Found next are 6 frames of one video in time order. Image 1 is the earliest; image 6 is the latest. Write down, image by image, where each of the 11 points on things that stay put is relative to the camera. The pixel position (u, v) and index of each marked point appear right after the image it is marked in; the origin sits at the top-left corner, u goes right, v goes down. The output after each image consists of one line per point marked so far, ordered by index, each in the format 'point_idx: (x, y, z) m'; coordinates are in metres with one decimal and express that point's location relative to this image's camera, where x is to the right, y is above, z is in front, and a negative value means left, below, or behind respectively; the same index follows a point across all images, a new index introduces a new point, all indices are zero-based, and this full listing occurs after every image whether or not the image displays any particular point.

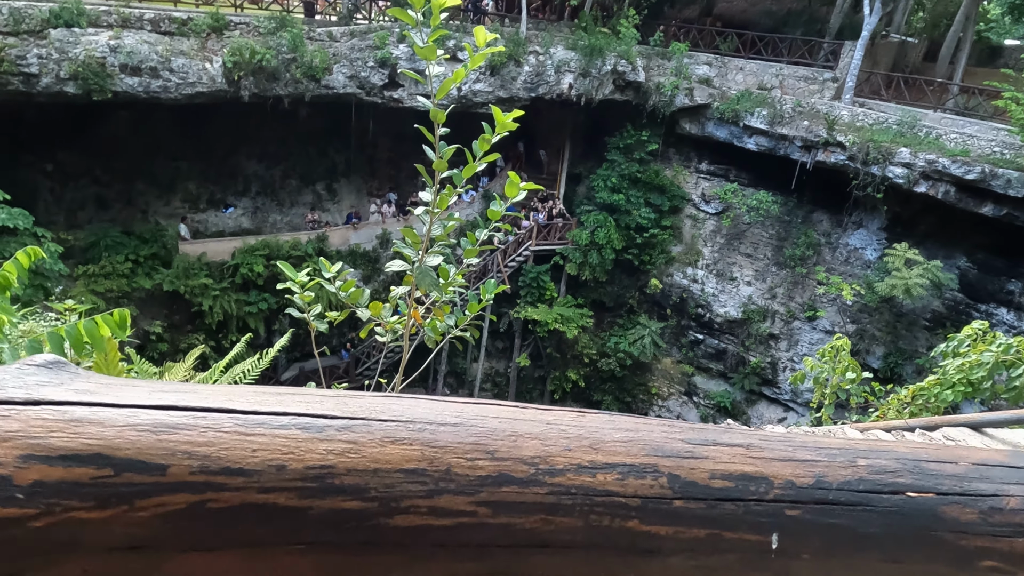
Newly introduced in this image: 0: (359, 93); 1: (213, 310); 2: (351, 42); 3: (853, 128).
0: (-2.5, +3.1, +9.4) m
1: (-4.4, -0.3, +8.7) m
2: (-2.5, +3.9, +9.1) m
3: (+5.3, +2.5, +9.1) m
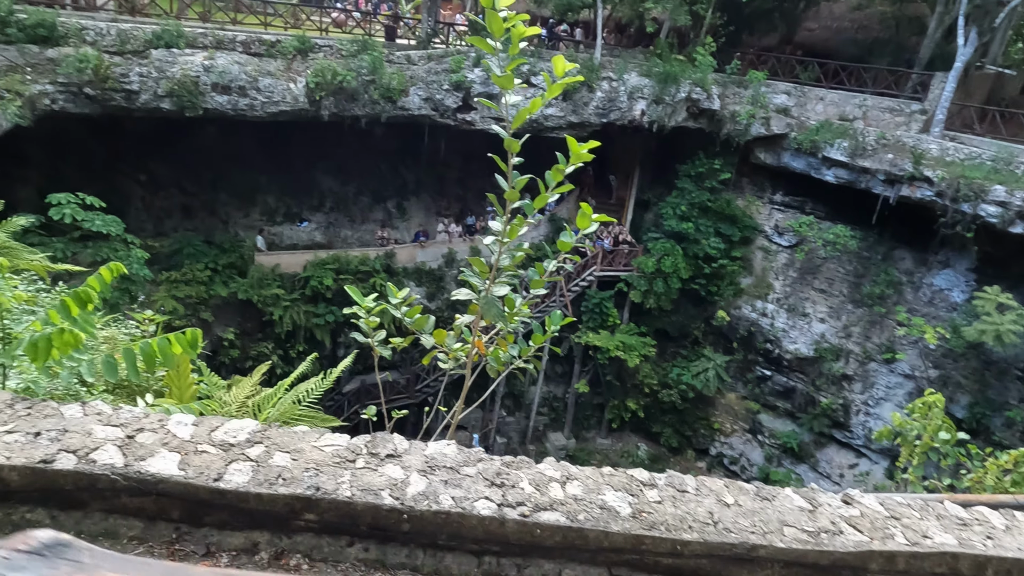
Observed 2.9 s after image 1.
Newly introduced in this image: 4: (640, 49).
0: (-1.3, +2.9, +9.7) m
1: (-3.5, -0.5, +9.1) m
2: (-1.4, +3.6, +9.4) m
3: (+6.4, +1.9, +8.6) m
4: (+2.5, +4.6, +11.2) m
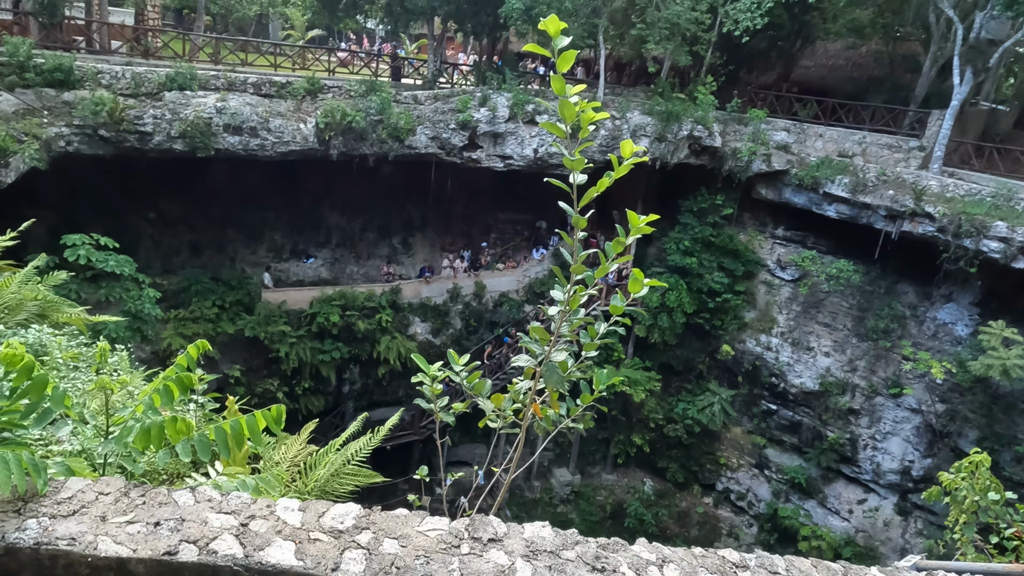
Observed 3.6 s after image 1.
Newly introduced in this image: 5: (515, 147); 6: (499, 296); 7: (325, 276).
0: (-1.2, +2.3, +9.8) m
1: (-3.4, -1.1, +9.0) m
2: (-1.3, +3.0, +9.6) m
3: (+6.5, +1.3, +8.7) m
4: (+2.5, +3.9, +11.4) m
5: (0.0, +2.4, +9.9) m
6: (-0.3, -0.2, +11.0) m
7: (-3.5, +0.2, +10.8) m
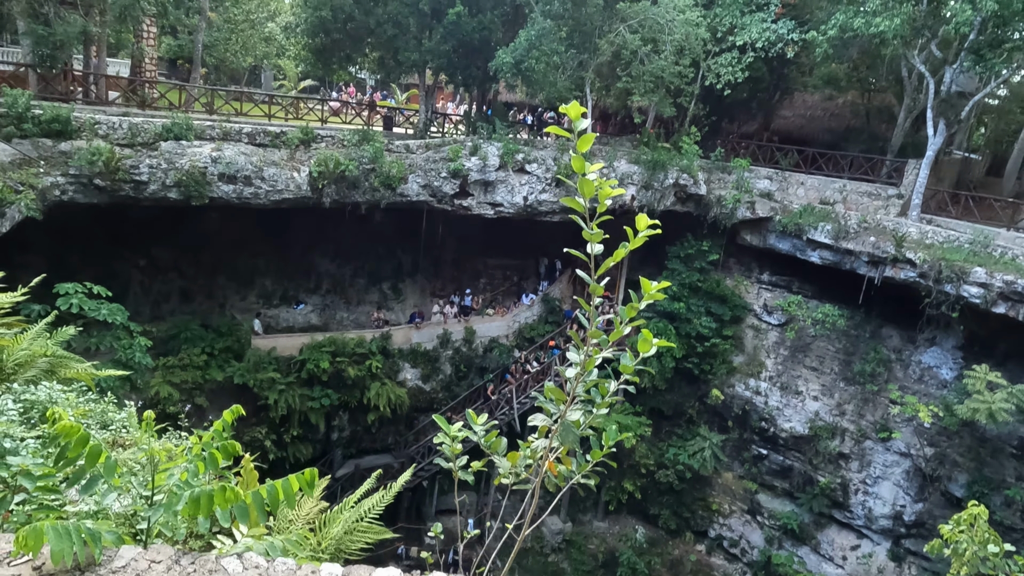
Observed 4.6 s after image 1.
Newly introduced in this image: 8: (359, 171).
0: (-1.4, +1.5, +10.0) m
1: (-3.6, -1.8, +8.9) m
2: (-1.5, +2.3, +9.8) m
3: (+6.3, +0.6, +9.0) m
4: (+2.3, +3.0, +11.7) m
5: (-0.1, +1.6, +10.1) m
6: (-0.5, -1.0, +11.1) m
7: (-3.6, -0.6, +10.7) m
8: (-2.4, +1.8, +9.1) m
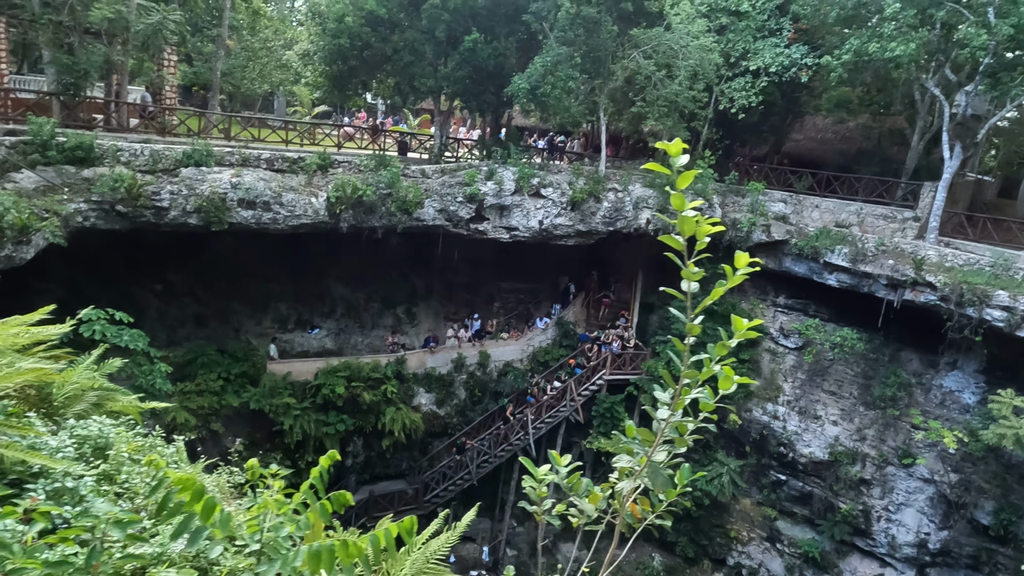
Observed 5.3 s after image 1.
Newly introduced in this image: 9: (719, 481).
0: (-1.1, +1.1, +10.0) m
1: (-3.3, -2.2, +8.8) m
2: (-1.2, +1.9, +9.8) m
3: (+6.6, +0.3, +8.9) m
4: (+2.6, +2.6, +11.8) m
5: (+0.1, +1.2, +10.1) m
6: (-0.2, -1.5, +11.0) m
7: (-3.4, -1.1, +10.7) m
8: (-2.2, +1.4, +9.2) m
9: (+3.7, -3.4, +10.4) m
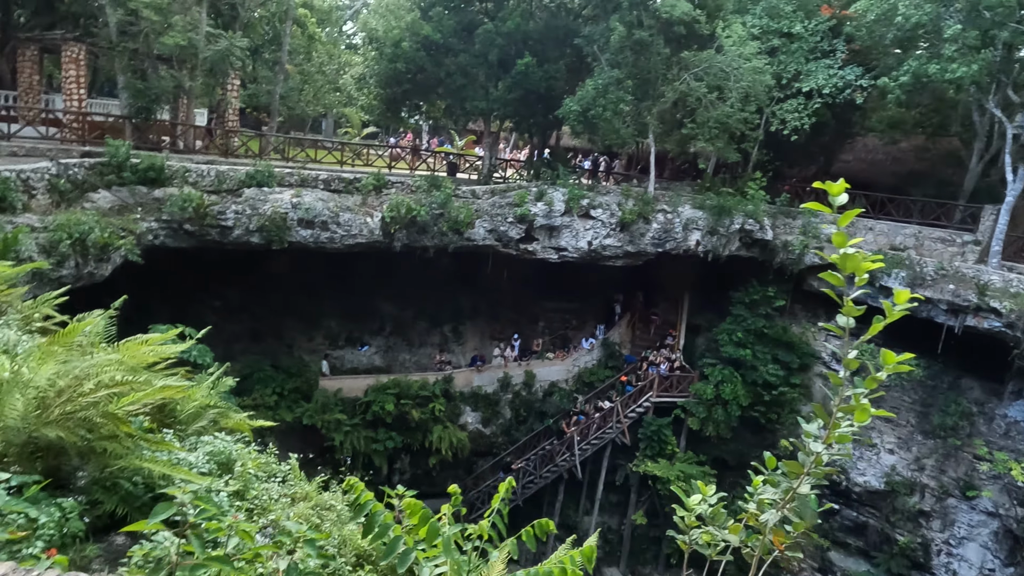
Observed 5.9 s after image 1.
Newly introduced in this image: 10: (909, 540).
0: (-0.3, +0.7, +10.1) m
1: (-2.5, -2.4, +8.9) m
2: (-0.3, +1.5, +9.9) m
3: (+7.4, -0.1, +8.6) m
4: (+3.6, +2.1, +11.7) m
5: (+1.0, +0.8, +10.1) m
6: (+0.7, -1.8, +11.0) m
7: (-2.5, -1.4, +10.8) m
8: (-1.3, +1.1, +9.3) m
9: (+4.5, -3.8, +10.1) m
10: (+6.6, -4.2, +9.6) m
